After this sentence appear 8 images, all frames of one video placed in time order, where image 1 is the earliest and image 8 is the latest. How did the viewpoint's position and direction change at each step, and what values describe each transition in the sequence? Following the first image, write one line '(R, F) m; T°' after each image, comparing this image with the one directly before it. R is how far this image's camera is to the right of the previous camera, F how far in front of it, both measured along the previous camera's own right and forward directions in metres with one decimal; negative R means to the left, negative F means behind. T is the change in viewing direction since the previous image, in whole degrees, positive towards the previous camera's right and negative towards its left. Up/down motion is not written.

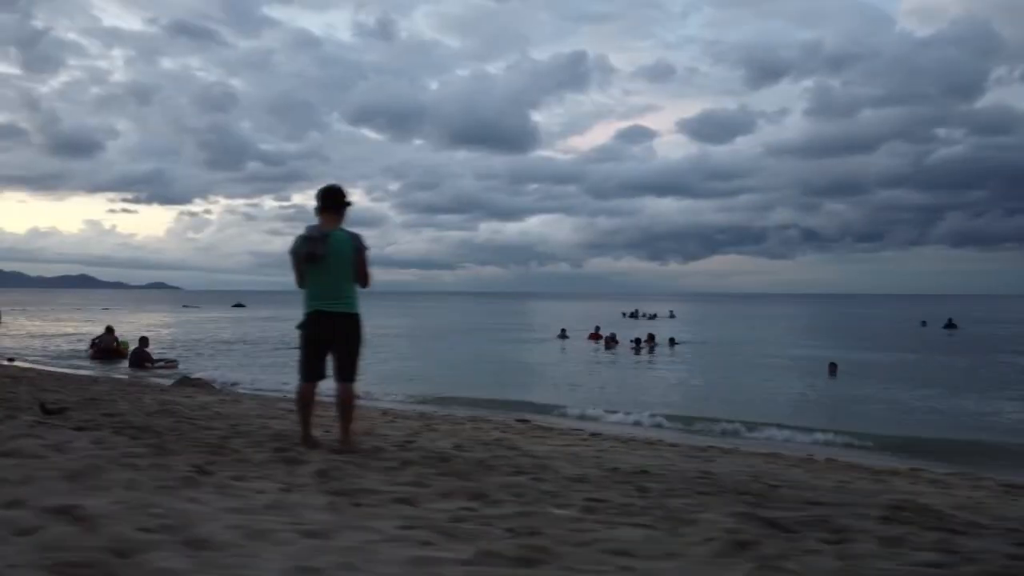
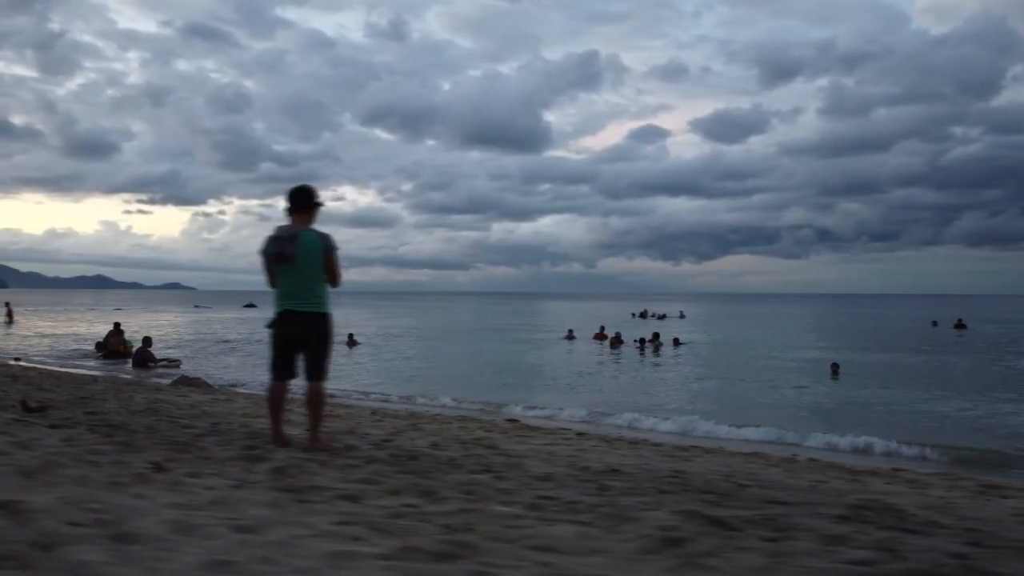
(+0.3, 0.0) m; -1°
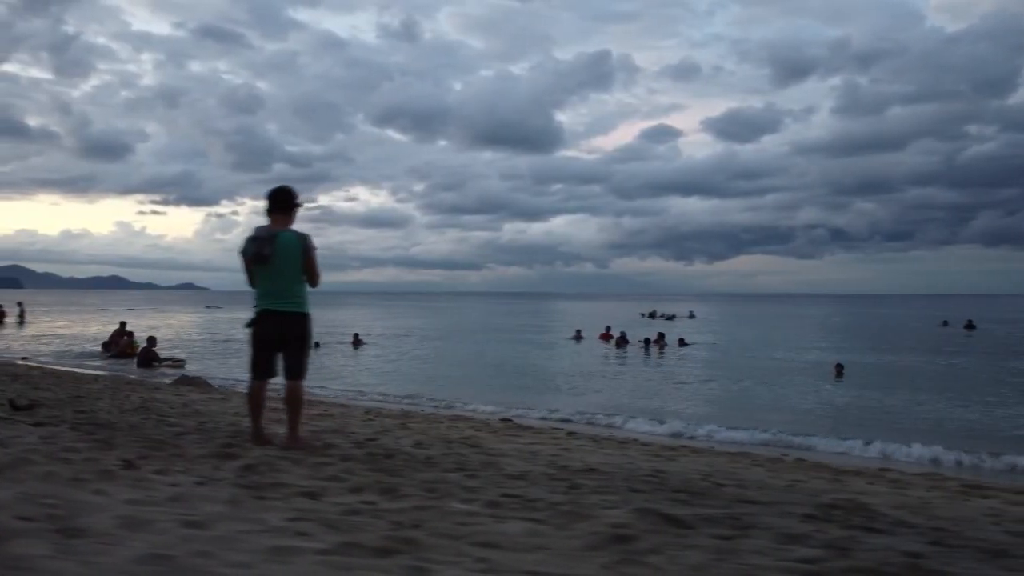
(+0.3, 0.0) m; -1°
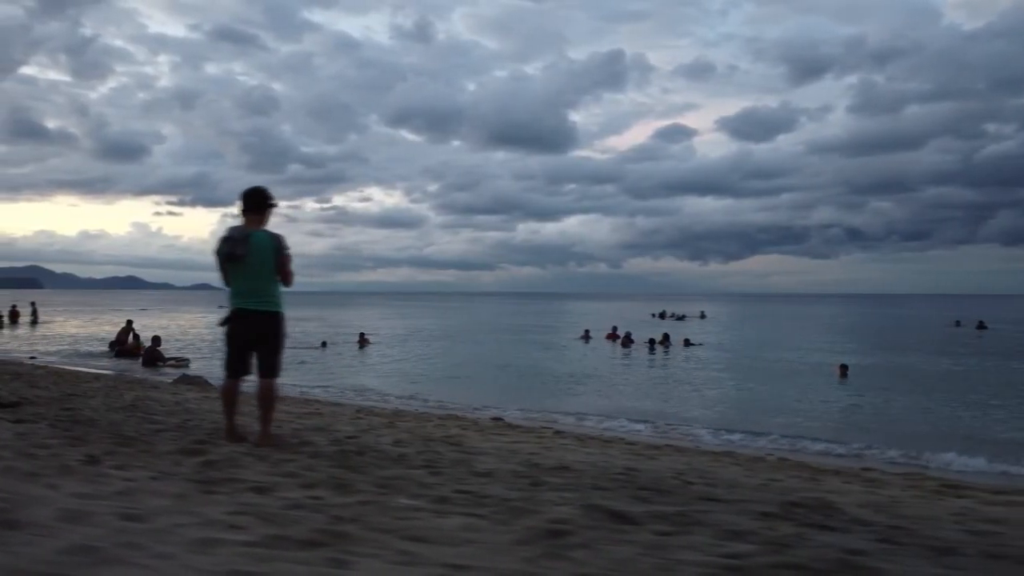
(+0.3, 0.0) m; -1°
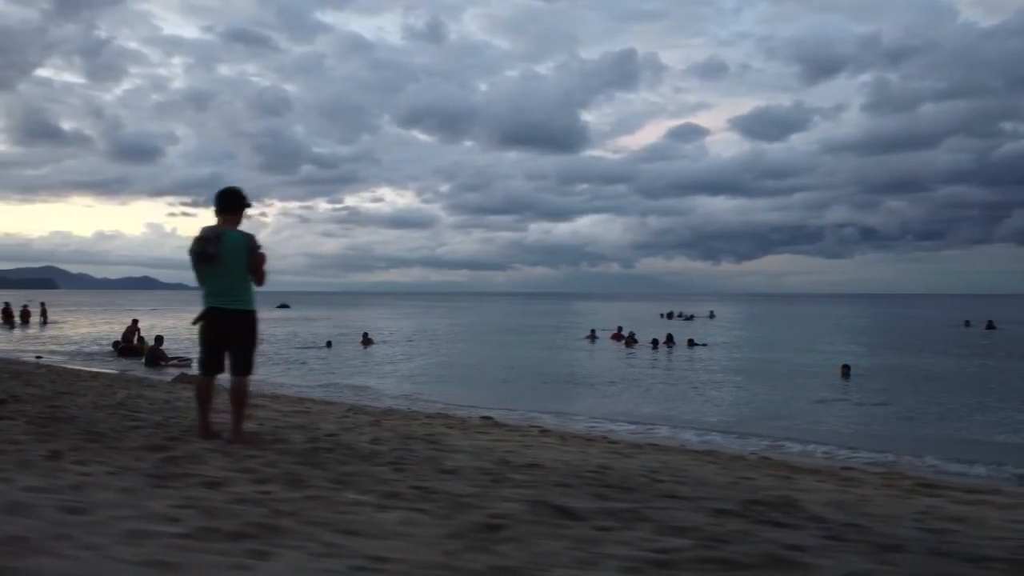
(+0.3, -0.1) m; -1°
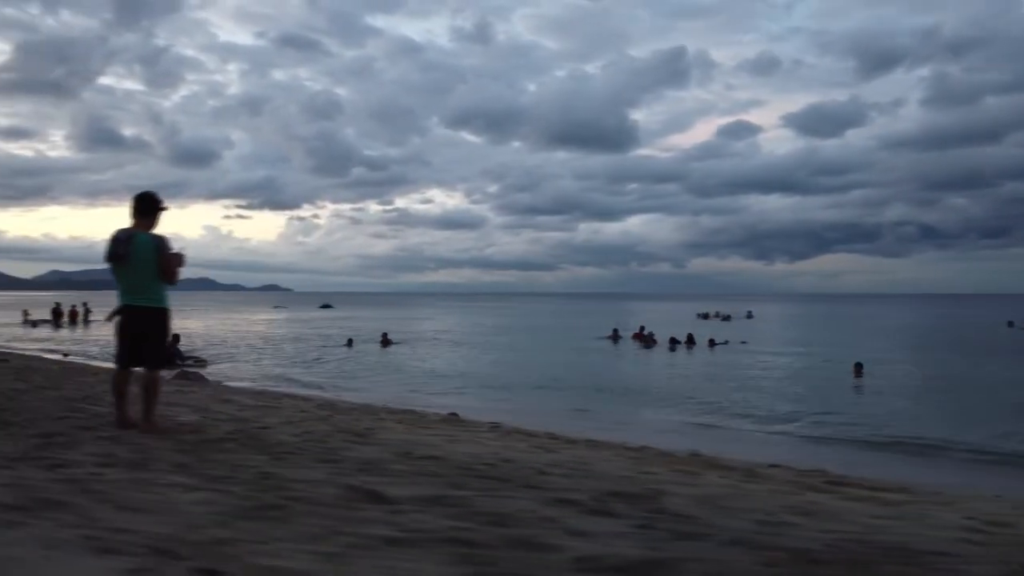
(+1.3, -0.2) m; -3°
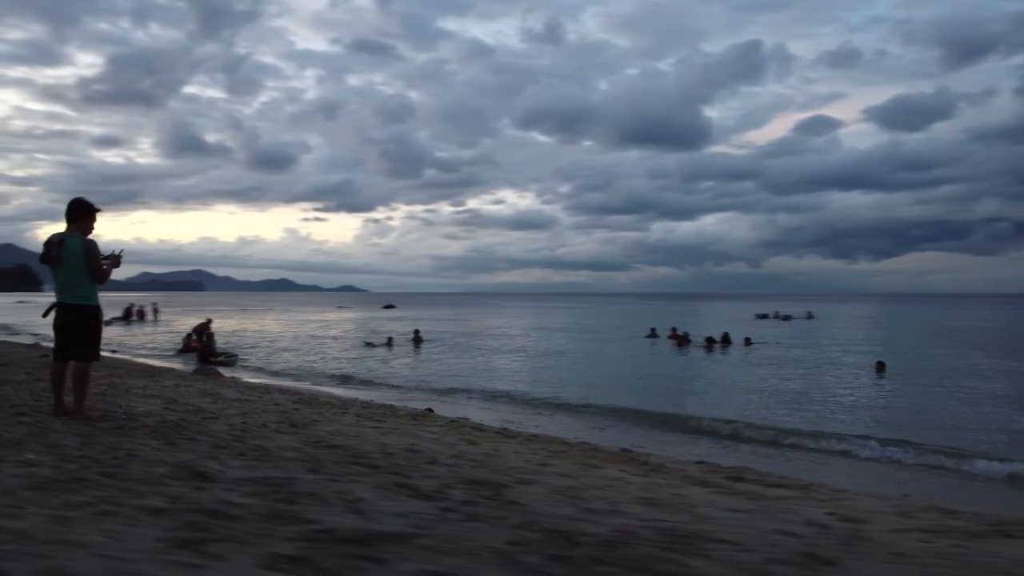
(+1.5, -0.2) m; -5°
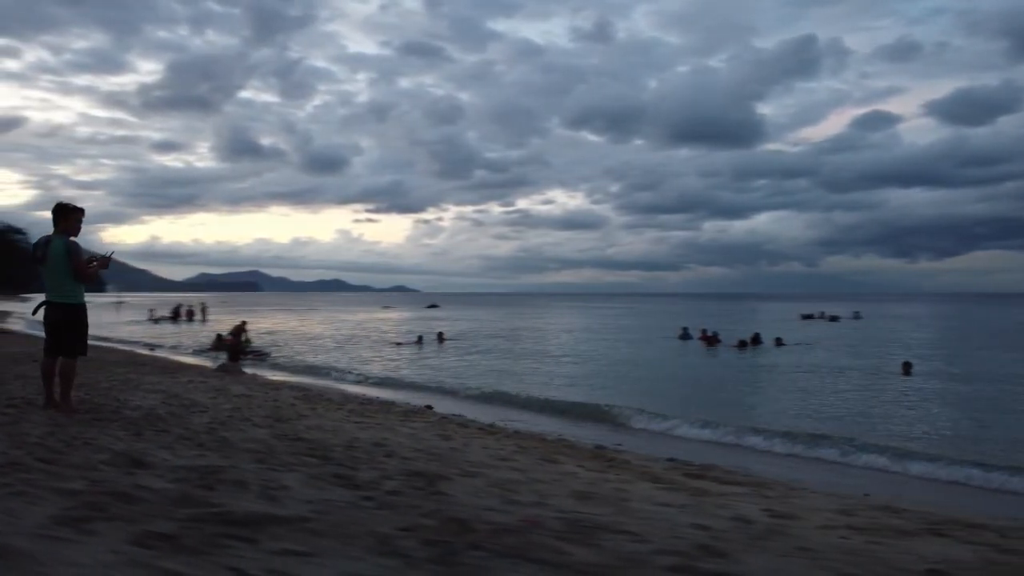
(+0.8, -0.1) m; -3°
